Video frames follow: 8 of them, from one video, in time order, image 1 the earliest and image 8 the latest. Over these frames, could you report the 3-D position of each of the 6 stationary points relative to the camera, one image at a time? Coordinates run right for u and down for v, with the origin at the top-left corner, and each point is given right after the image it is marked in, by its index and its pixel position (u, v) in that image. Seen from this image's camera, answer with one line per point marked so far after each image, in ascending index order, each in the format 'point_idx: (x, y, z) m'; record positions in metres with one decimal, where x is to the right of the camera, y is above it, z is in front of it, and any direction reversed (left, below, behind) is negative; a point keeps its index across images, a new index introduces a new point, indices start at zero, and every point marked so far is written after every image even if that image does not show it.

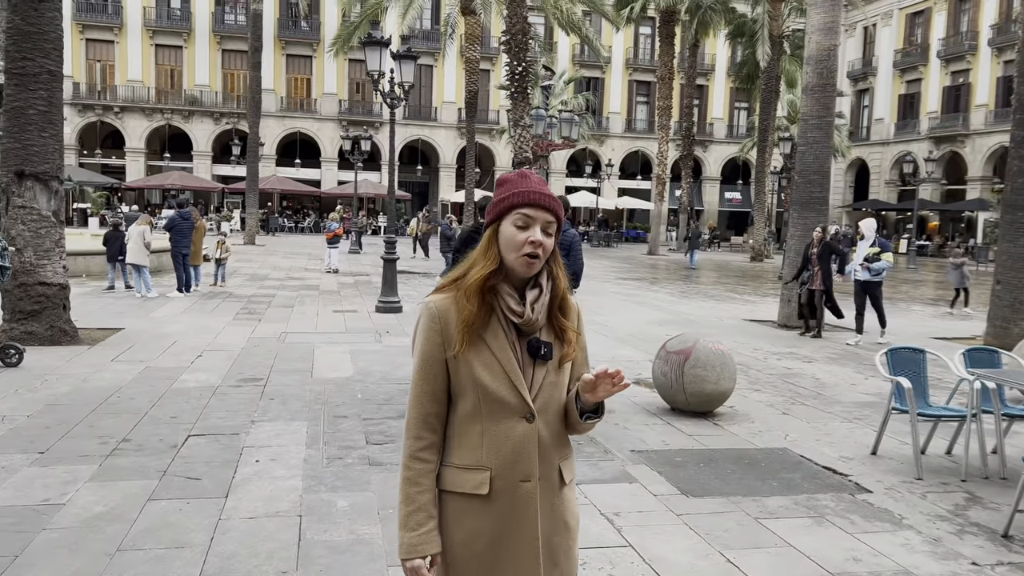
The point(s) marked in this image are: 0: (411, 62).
0: (-1.6, +3.5, +12.7) m
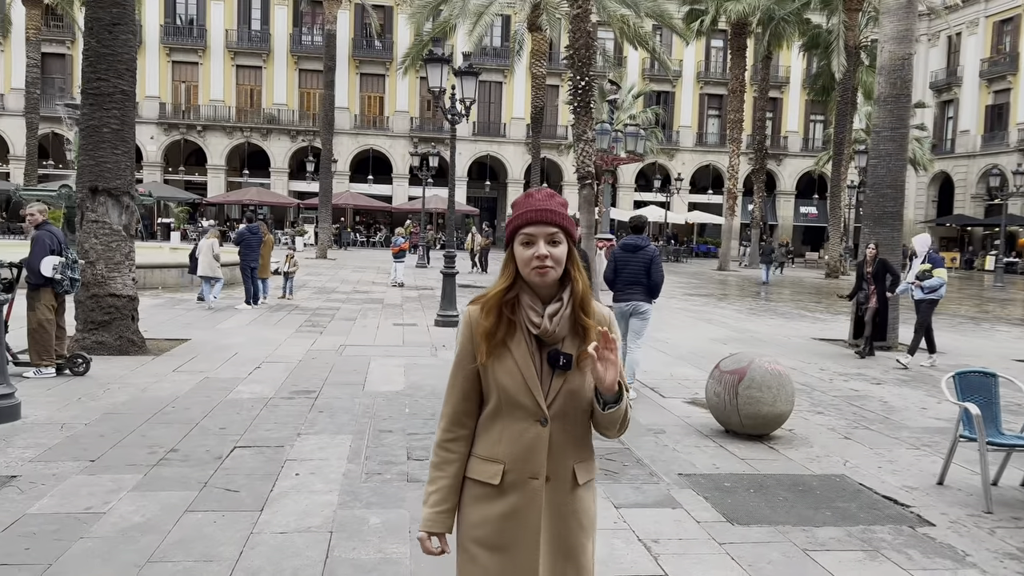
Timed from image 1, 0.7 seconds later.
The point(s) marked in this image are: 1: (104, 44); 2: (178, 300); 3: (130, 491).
0: (-0.6, +3.3, +12.8) m
1: (-4.5, +2.7, +9.0) m
2: (-6.2, -0.2, +15.3) m
3: (-2.0, -1.1, +4.3) m
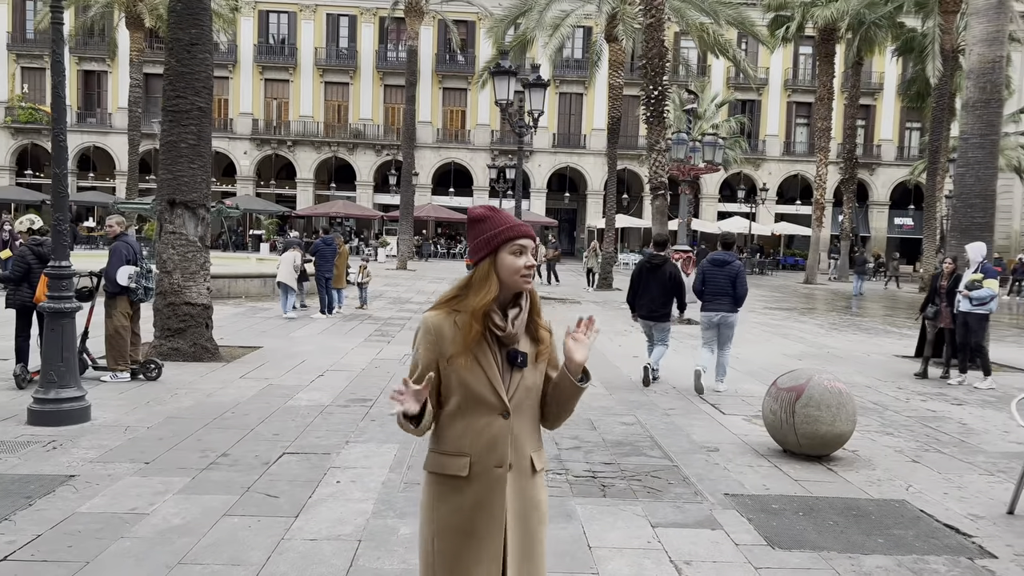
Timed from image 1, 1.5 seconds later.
0: (+0.4, +3.1, +12.8) m
1: (-3.8, +2.6, +9.4) m
2: (-4.9, -0.4, +15.8) m
3: (-1.8, -1.1, +4.4) m
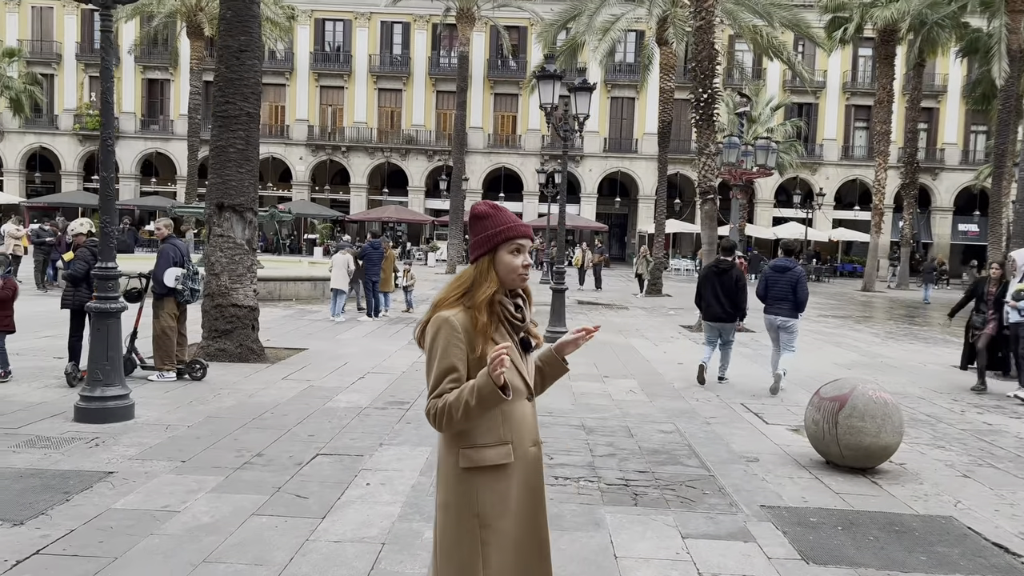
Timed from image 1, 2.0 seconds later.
0: (+1.2, +3.0, +12.7) m
1: (-3.3, +2.5, +9.6) m
2: (-4.0, -0.4, +16.0) m
3: (-1.7, -1.1, +4.5) m
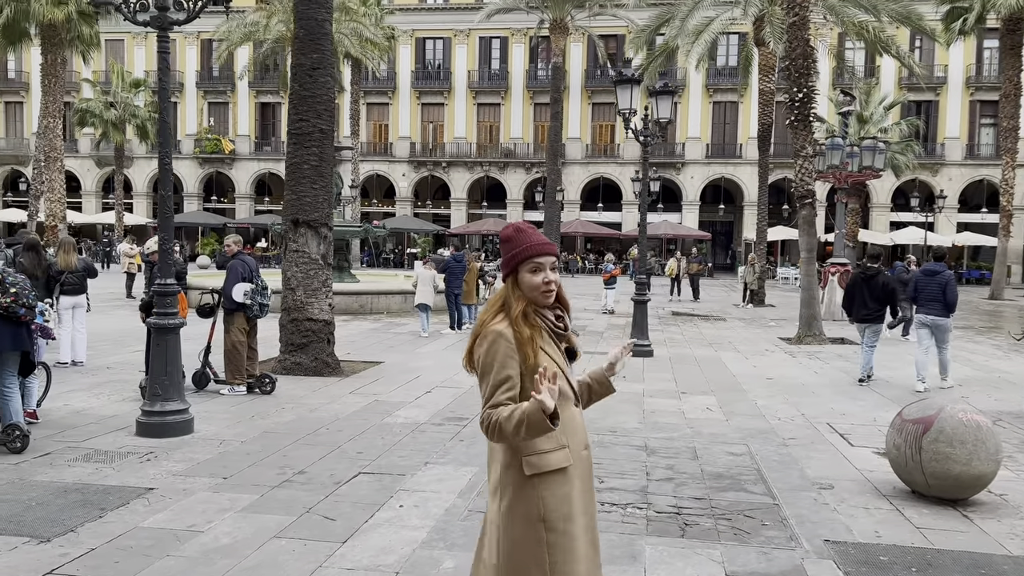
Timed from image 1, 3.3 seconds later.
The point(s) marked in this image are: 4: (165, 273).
0: (+2.3, +2.9, +12.3) m
1: (-2.4, +2.4, +9.7) m
2: (-2.3, -0.7, +16.2) m
3: (-1.5, -1.2, +4.4) m
4: (-2.6, +0.1, +6.2) m
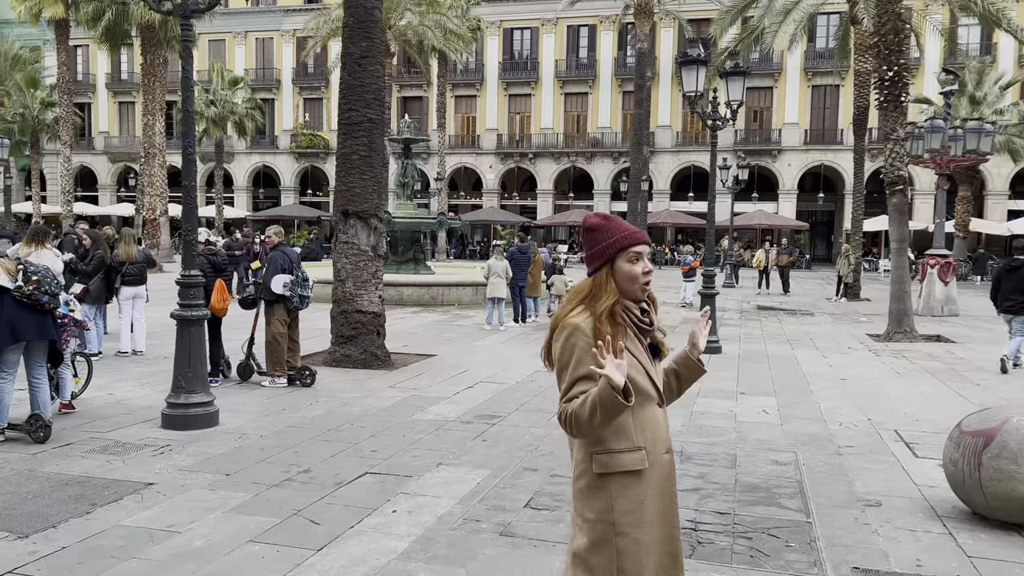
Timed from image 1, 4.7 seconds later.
0: (+3.2, +3.0, +11.6) m
1: (-1.8, +2.5, +9.6) m
2: (-1.0, -0.5, +16.0) m
3: (-1.5, -1.2, +4.3) m
4: (-2.4, +0.2, +6.2) m
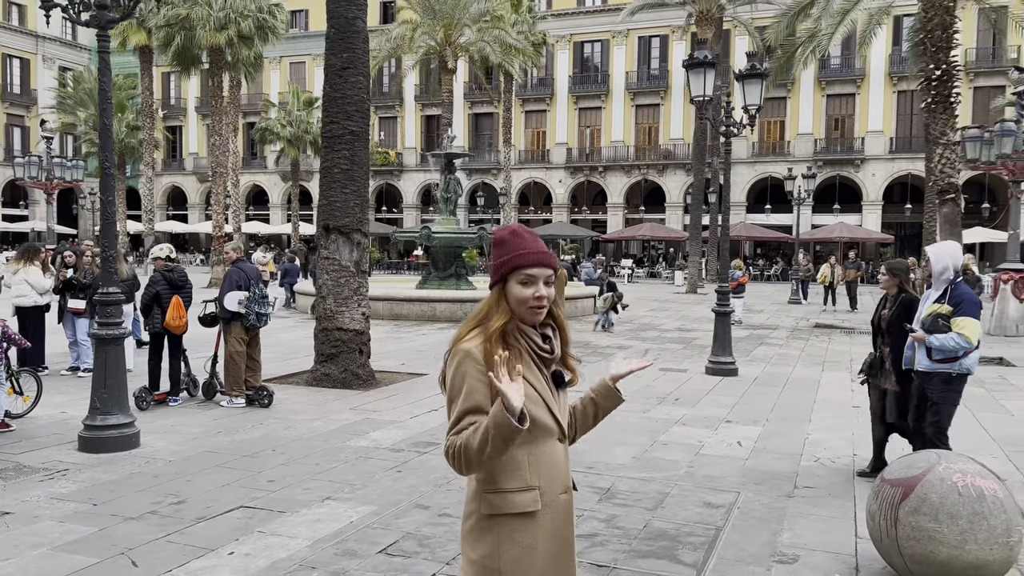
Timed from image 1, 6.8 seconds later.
0: (+3.2, +2.7, +10.8) m
1: (-2.0, +2.3, +9.4) m
2: (-0.5, -0.9, +15.6) m
3: (-2.2, -1.3, +4.0) m
4: (-3.0, 0.0, +6.0) m
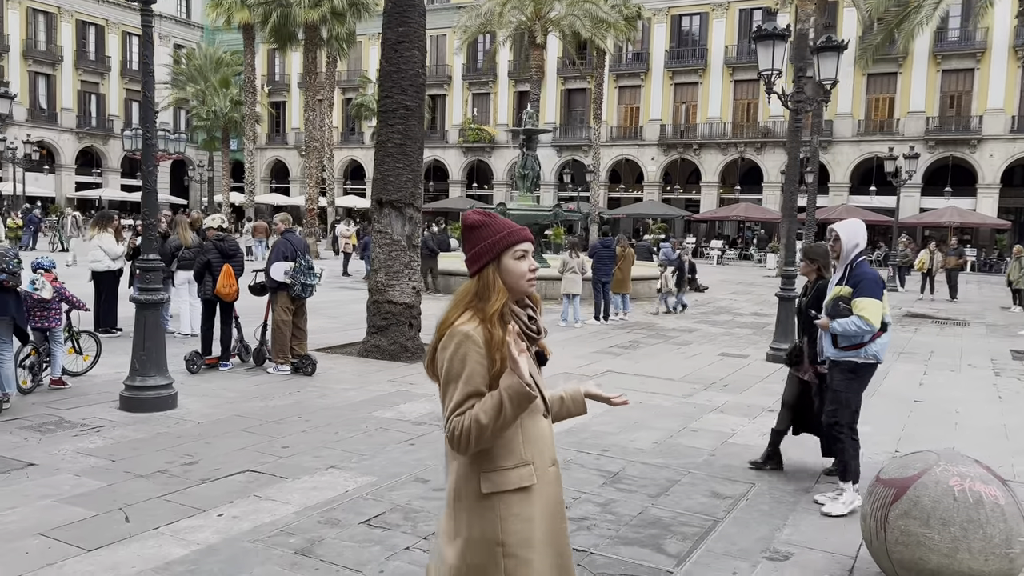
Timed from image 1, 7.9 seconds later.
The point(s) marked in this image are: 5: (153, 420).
0: (+4.0, +2.9, +10.3) m
1: (-1.4, +2.6, +9.4) m
2: (+0.8, -0.4, +15.6) m
3: (-2.3, -1.1, +4.2) m
4: (-2.8, +0.3, +6.3) m
5: (-2.6, -1.0, +6.0) m
